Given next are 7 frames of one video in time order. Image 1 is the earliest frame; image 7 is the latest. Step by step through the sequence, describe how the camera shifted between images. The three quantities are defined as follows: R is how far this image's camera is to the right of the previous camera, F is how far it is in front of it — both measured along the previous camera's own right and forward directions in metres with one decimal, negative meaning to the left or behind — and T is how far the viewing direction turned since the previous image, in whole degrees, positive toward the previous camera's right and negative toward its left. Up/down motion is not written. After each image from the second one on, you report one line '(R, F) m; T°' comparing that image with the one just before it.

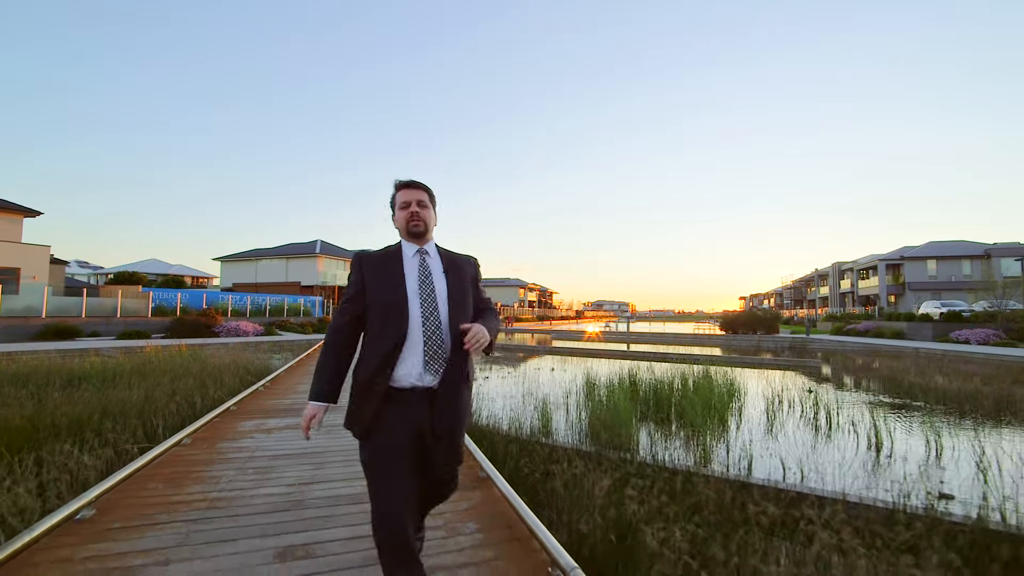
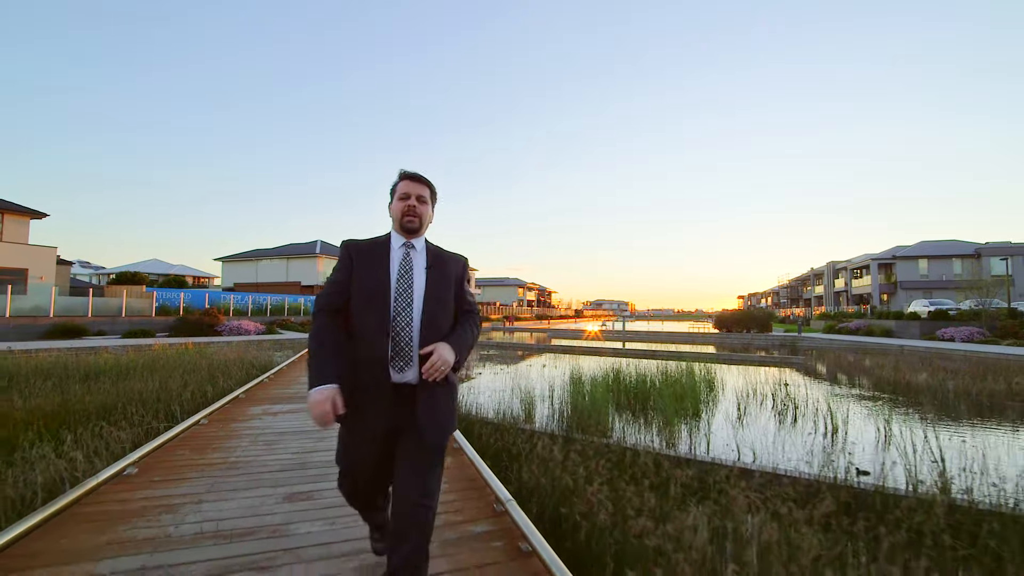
(+0.2, -0.6) m; 0°
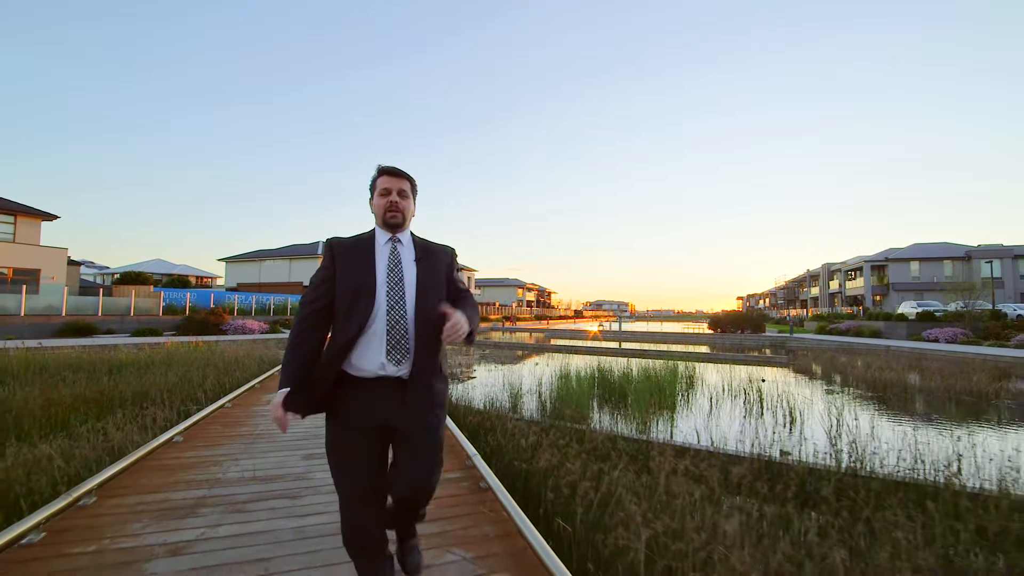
(+0.2, -0.7) m; 0°
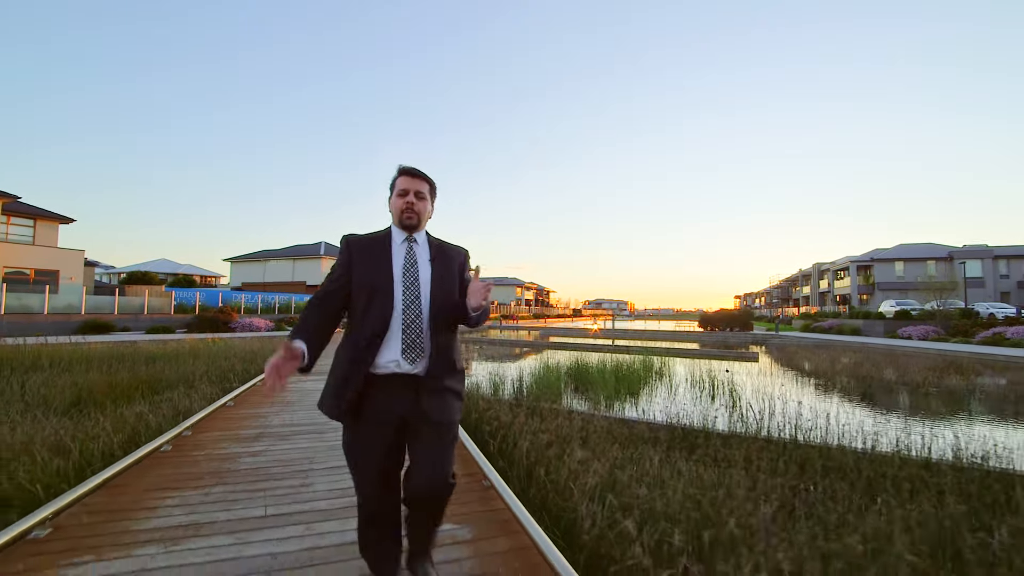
(+0.4, -1.3) m; 0°
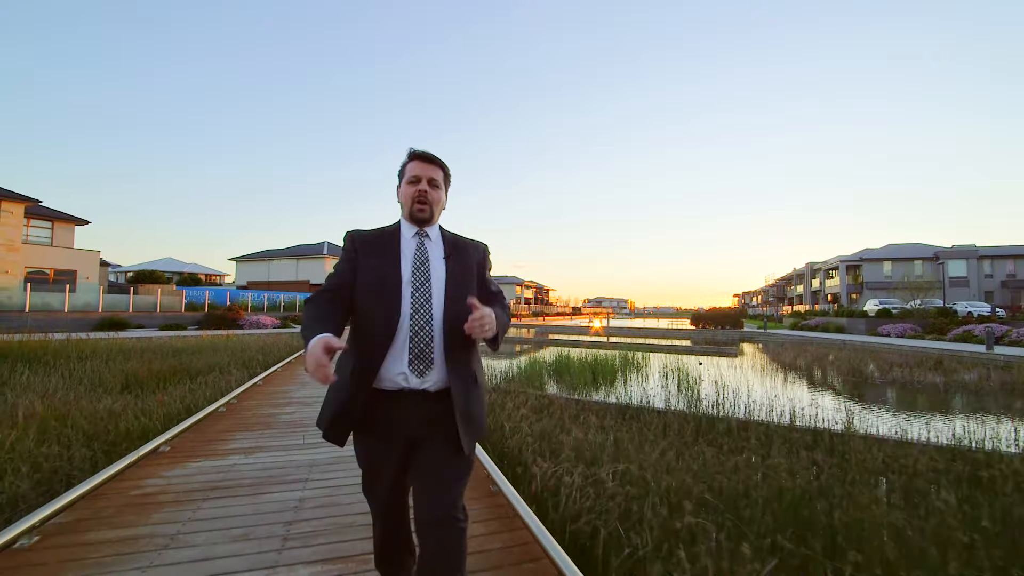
(+0.4, -1.2) m; 0°
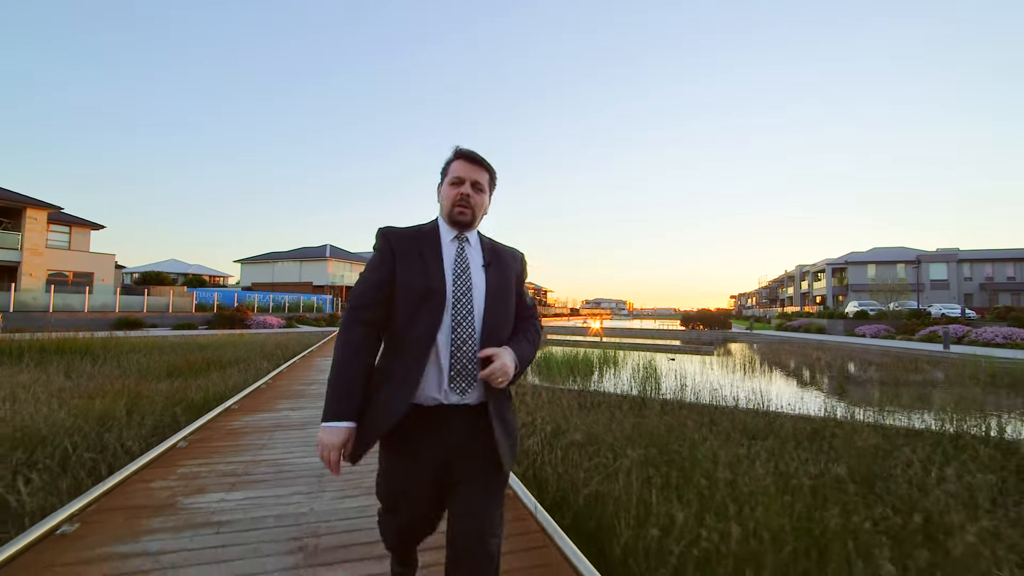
(+0.4, -1.4) m; 0°
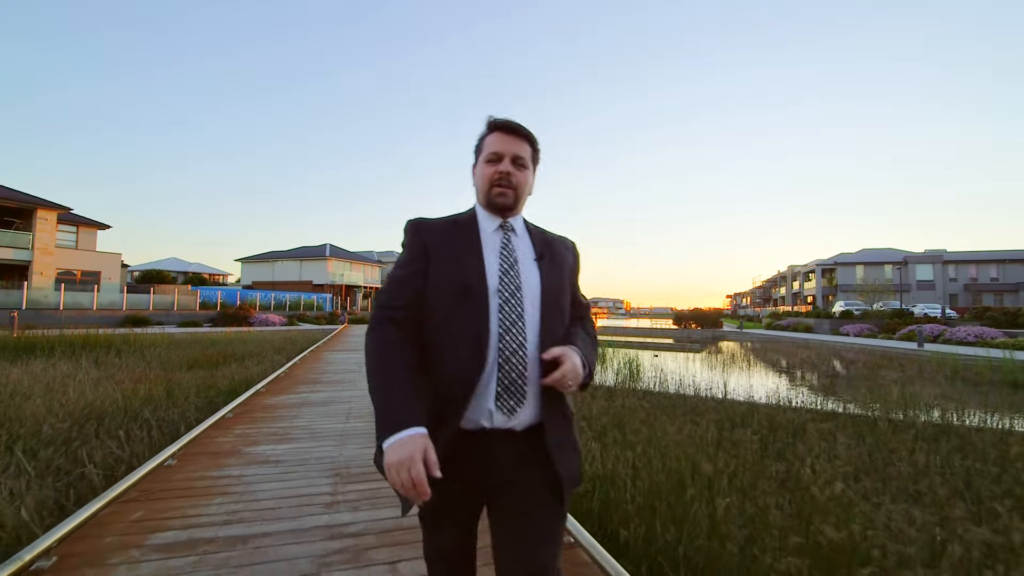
(+0.2, -0.9) m; 0°
